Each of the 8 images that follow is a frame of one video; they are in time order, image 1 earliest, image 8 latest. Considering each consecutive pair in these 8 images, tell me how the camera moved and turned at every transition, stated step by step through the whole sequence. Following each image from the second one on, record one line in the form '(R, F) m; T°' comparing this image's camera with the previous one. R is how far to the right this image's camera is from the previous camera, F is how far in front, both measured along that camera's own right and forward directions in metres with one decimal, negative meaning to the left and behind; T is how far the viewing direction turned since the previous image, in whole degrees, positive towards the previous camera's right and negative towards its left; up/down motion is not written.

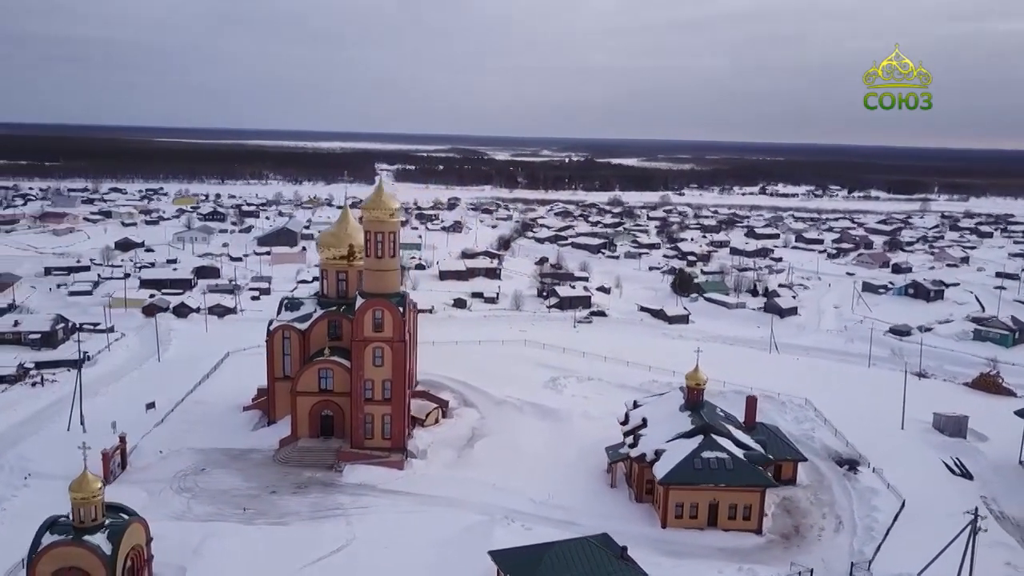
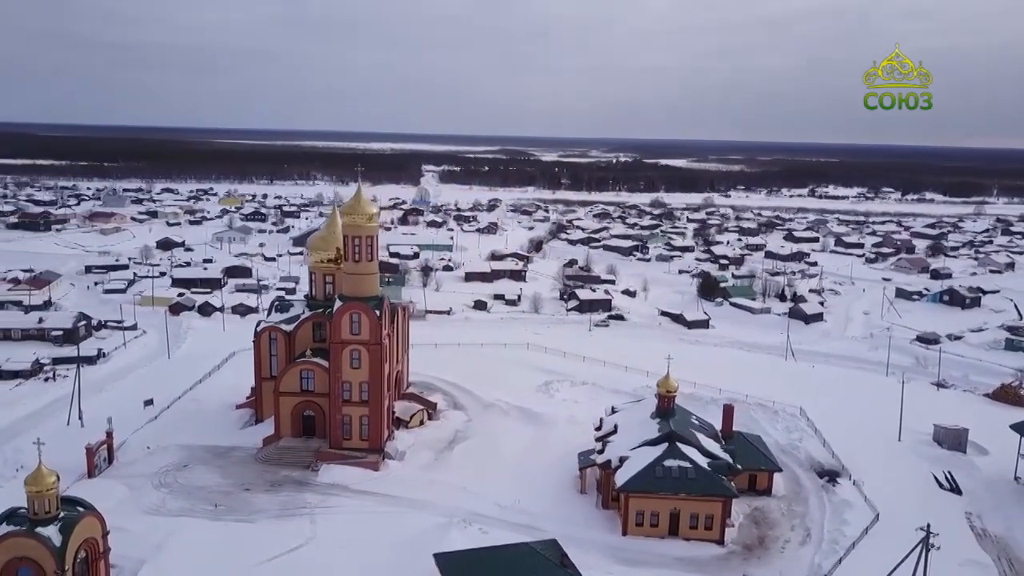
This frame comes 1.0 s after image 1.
(+1.3, -0.1) m; -3°
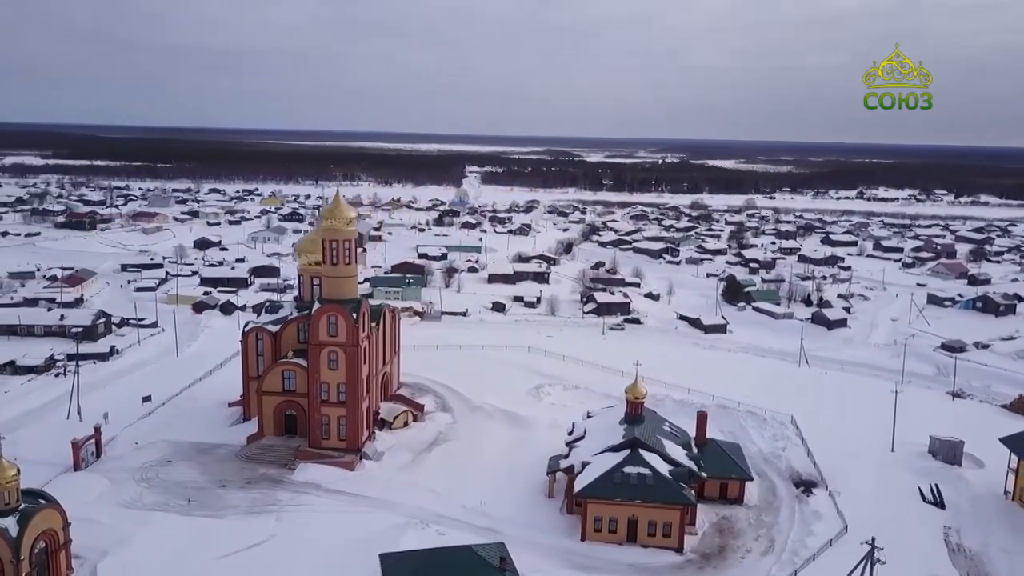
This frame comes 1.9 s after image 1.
(+1.3, -0.1) m; -3°
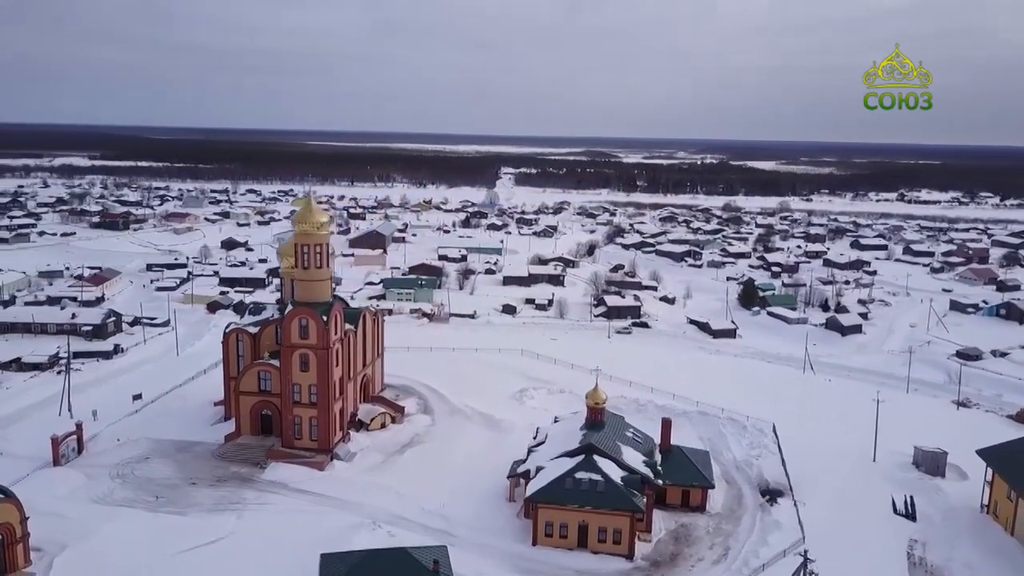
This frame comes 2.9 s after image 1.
(+1.2, -0.1) m; -3°
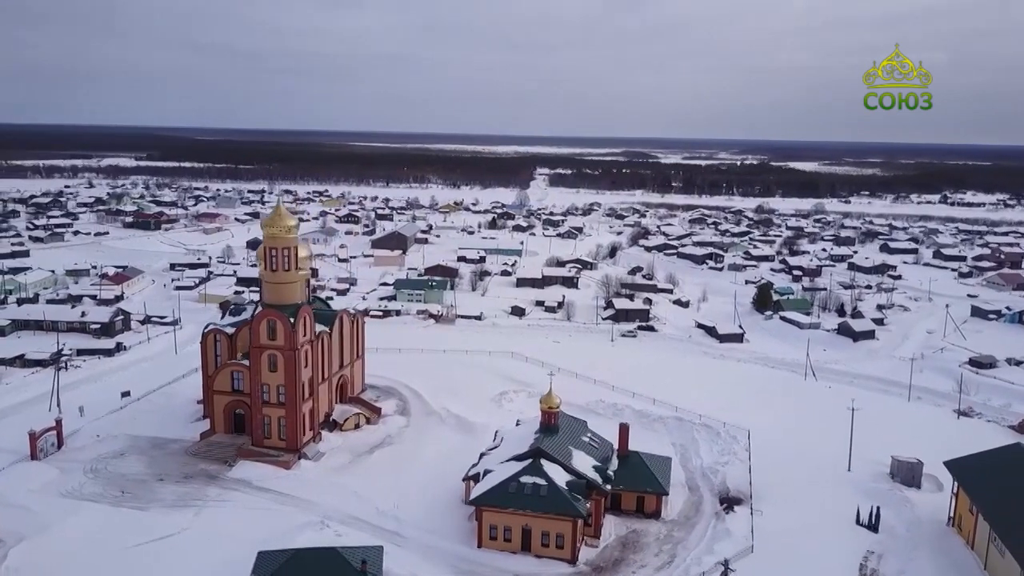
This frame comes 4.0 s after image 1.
(+1.4, -0.1) m; -3°
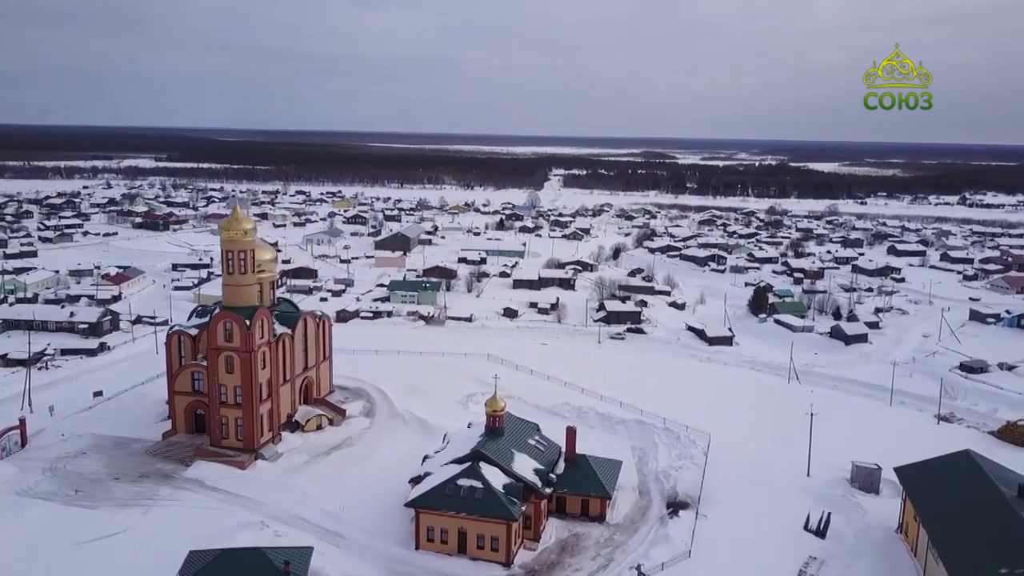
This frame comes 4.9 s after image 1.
(+1.2, -0.1) m; -1°
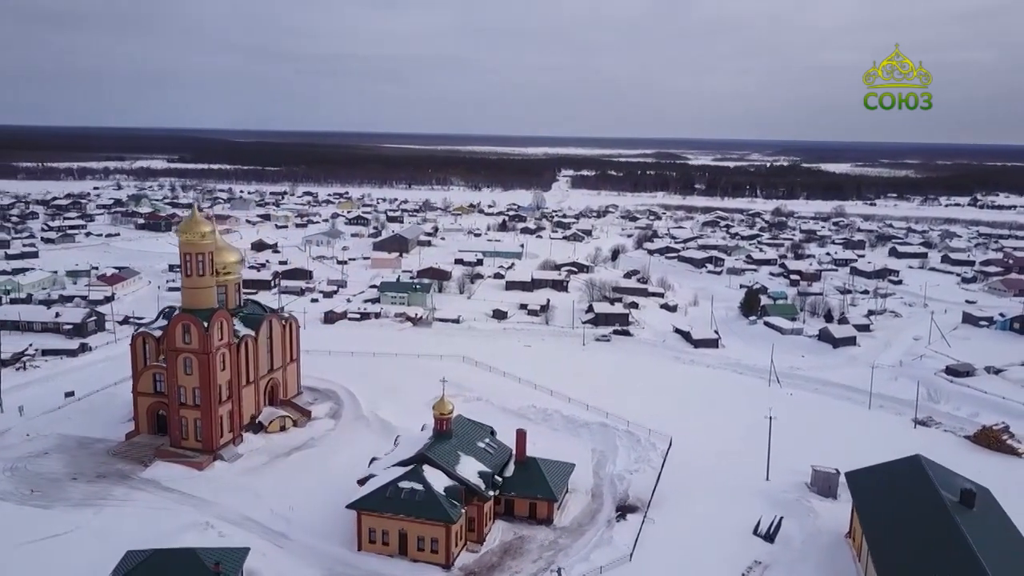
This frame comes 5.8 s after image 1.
(+1.1, -0.1) m; -1°
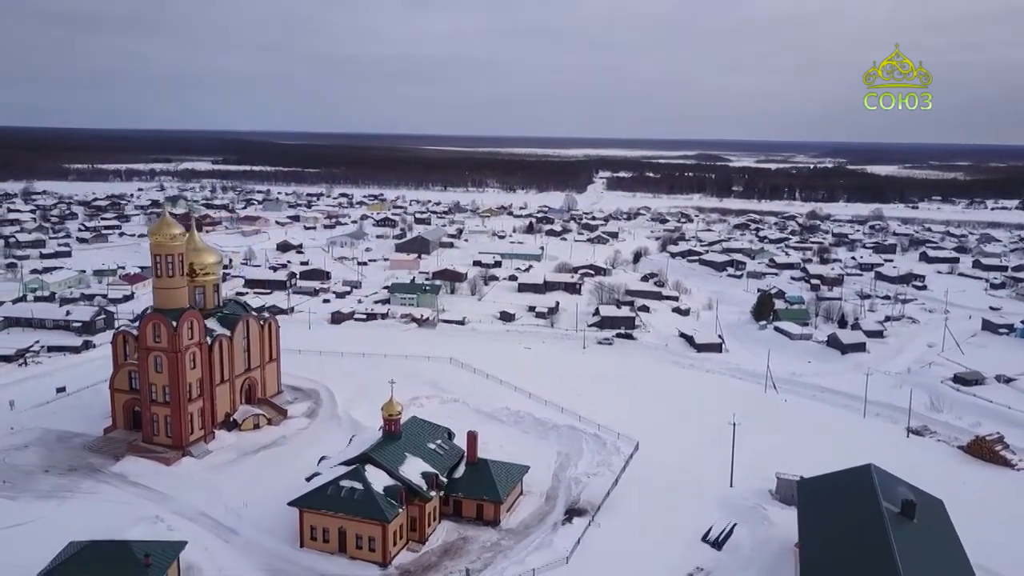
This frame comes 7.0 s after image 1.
(+1.5, -0.1) m; -3°
